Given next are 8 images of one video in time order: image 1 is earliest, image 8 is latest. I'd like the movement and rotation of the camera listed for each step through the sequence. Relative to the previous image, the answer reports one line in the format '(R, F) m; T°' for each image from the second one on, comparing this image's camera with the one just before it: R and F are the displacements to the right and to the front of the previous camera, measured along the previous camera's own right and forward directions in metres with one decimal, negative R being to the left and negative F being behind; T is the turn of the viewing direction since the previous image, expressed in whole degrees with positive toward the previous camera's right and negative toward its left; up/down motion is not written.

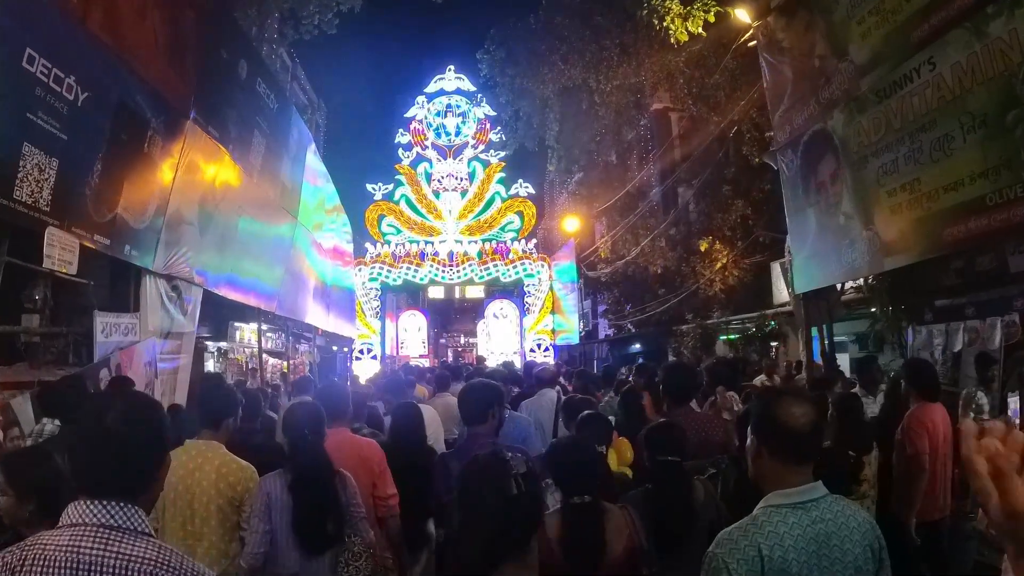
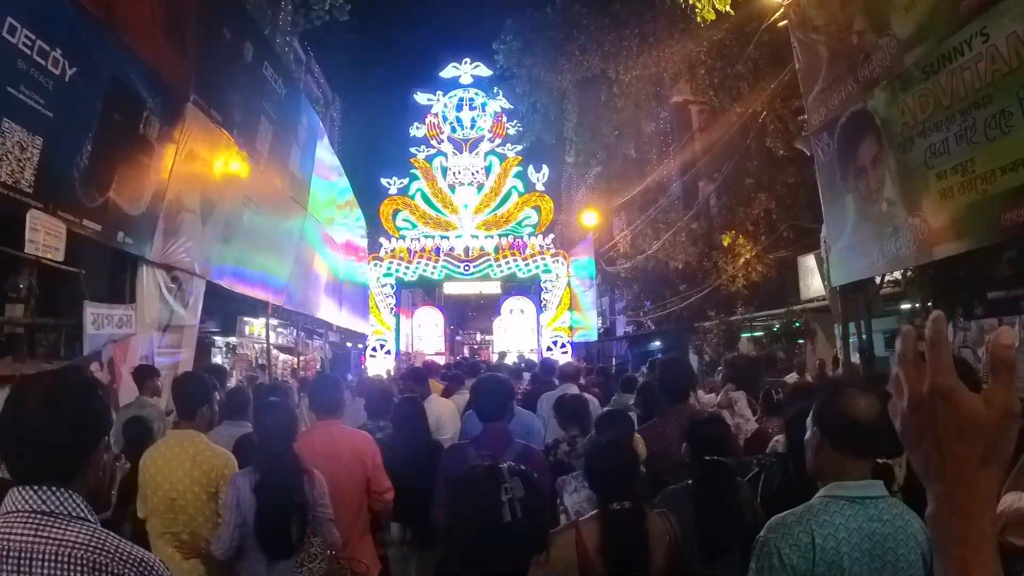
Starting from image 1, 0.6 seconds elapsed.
(0.0, +0.4) m; -1°
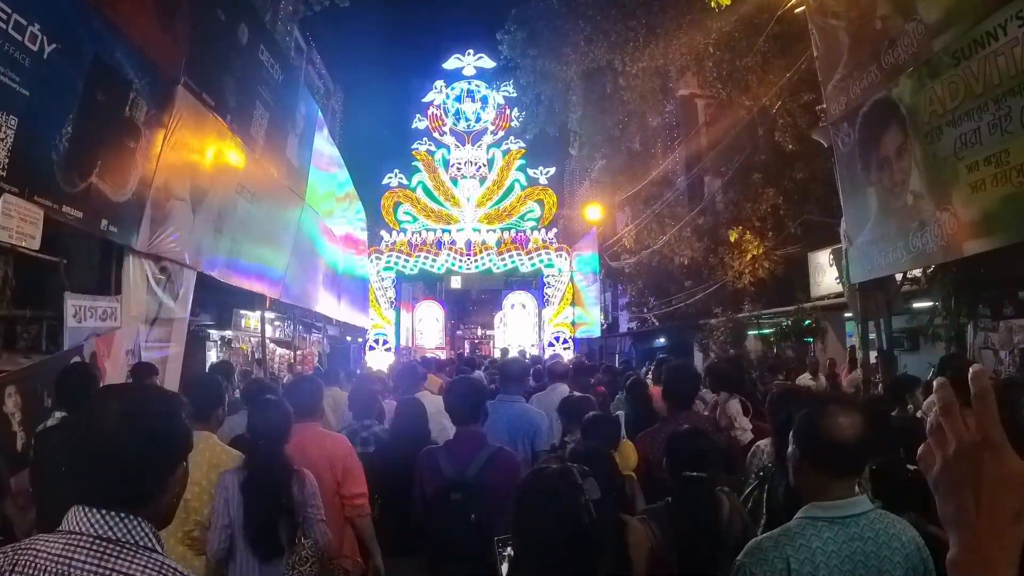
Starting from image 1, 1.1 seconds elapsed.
(0.0, +0.3) m; 0°
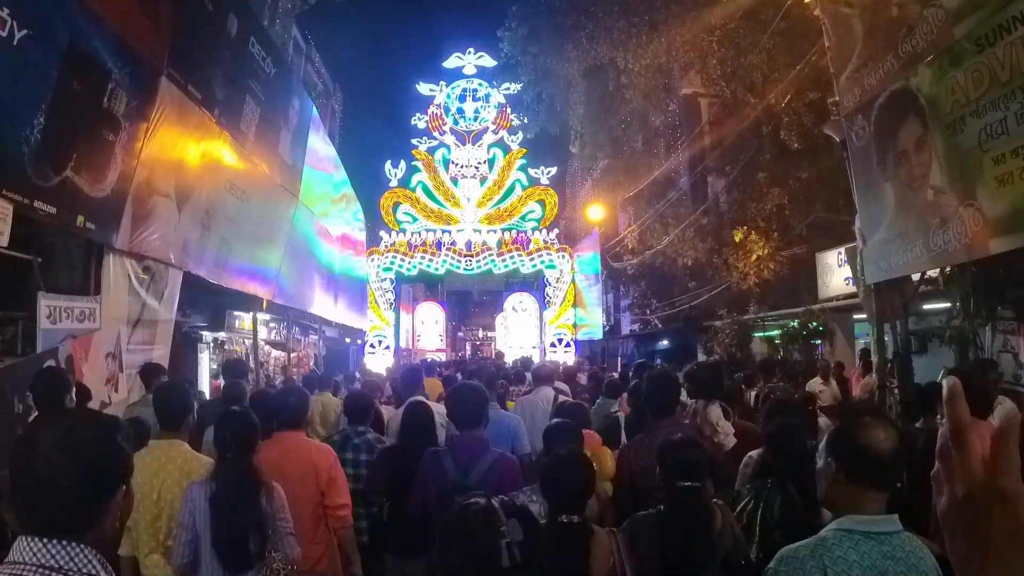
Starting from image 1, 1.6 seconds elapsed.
(0.0, +0.3) m; 0°
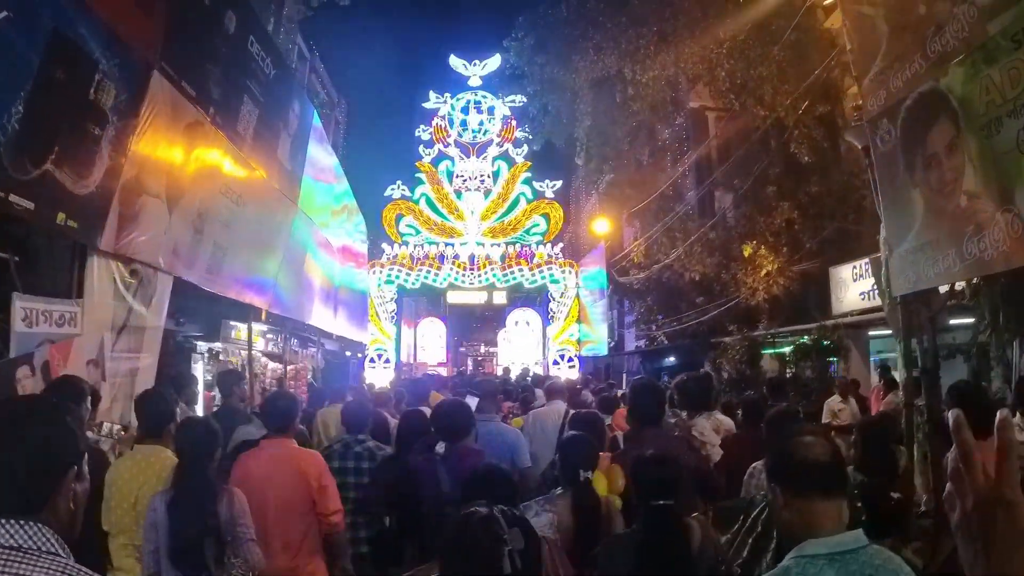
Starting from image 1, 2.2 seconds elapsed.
(0.0, +0.3) m; 0°
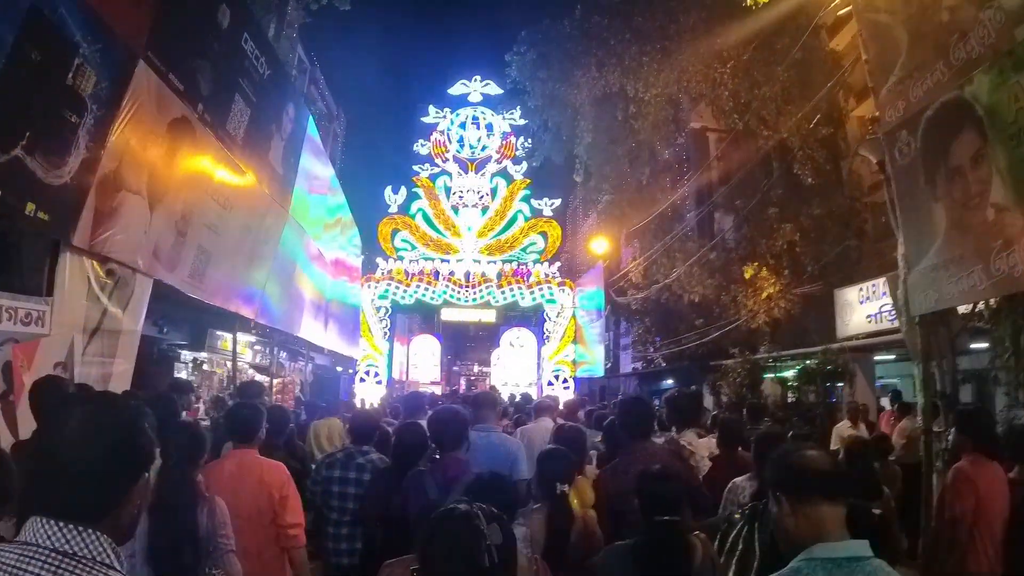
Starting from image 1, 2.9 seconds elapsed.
(0.0, +0.3) m; 0°
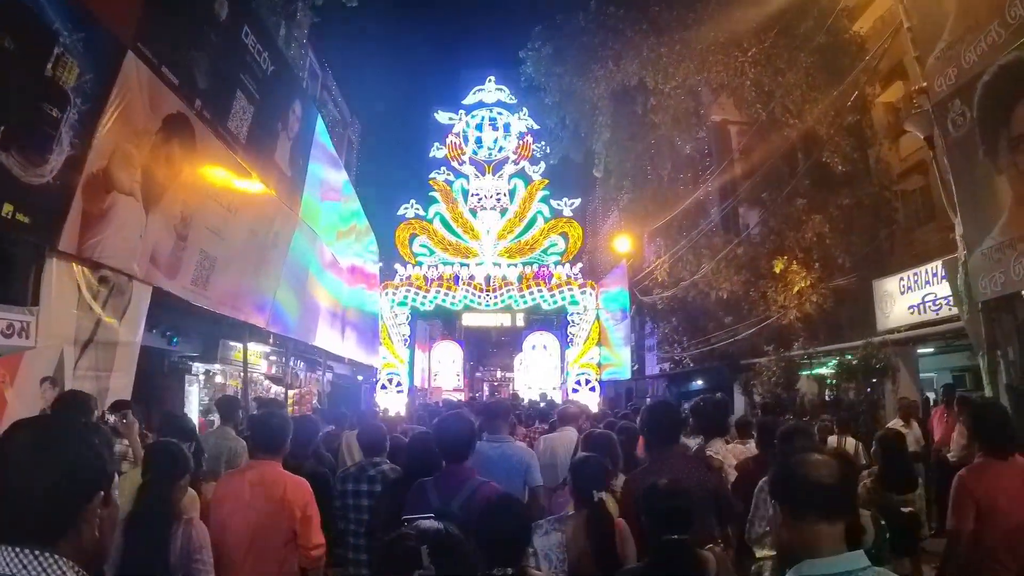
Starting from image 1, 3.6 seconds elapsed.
(0.0, +0.4) m; -2°
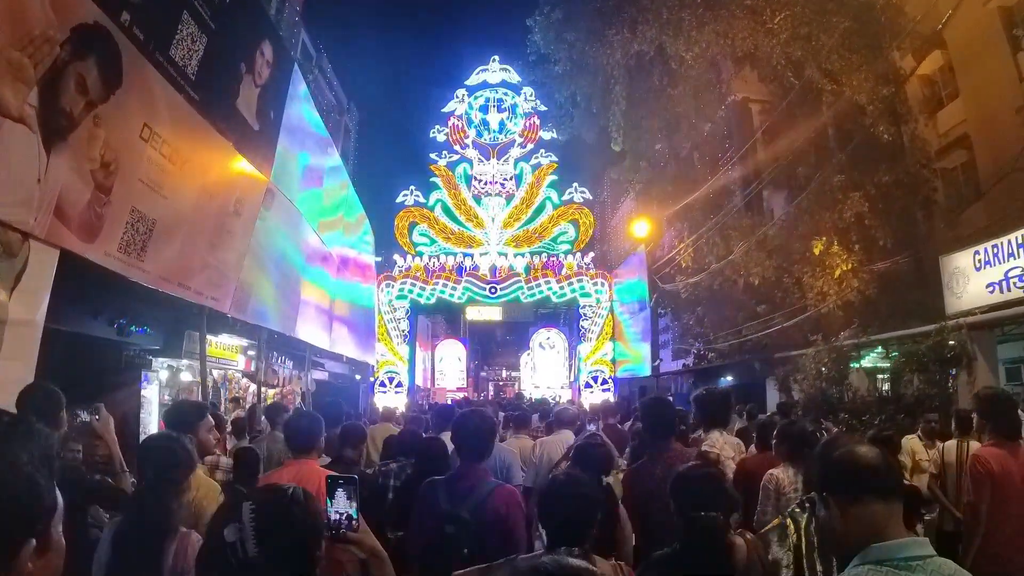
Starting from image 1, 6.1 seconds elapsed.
(-0.1, +1.2) m; 0°
